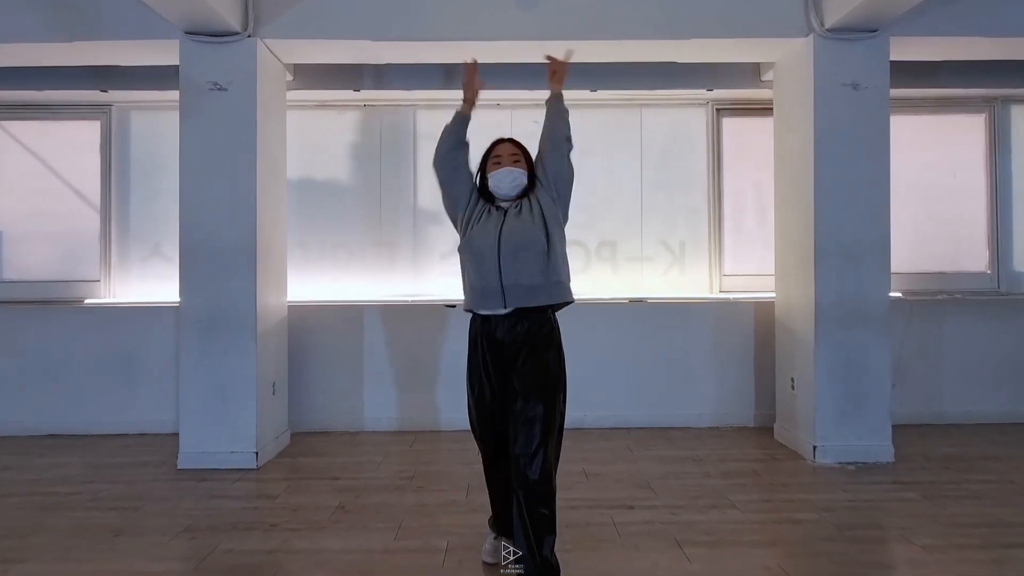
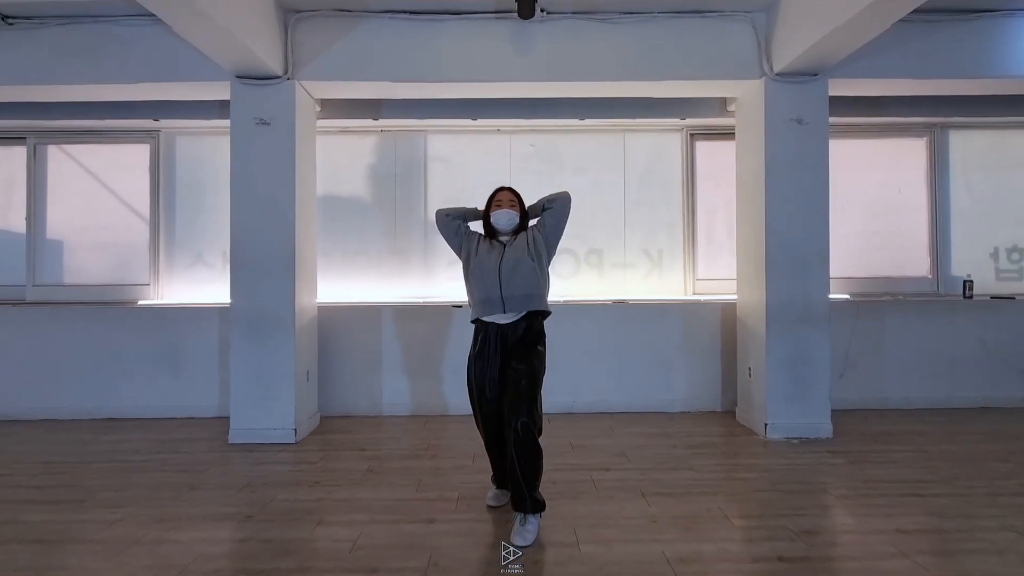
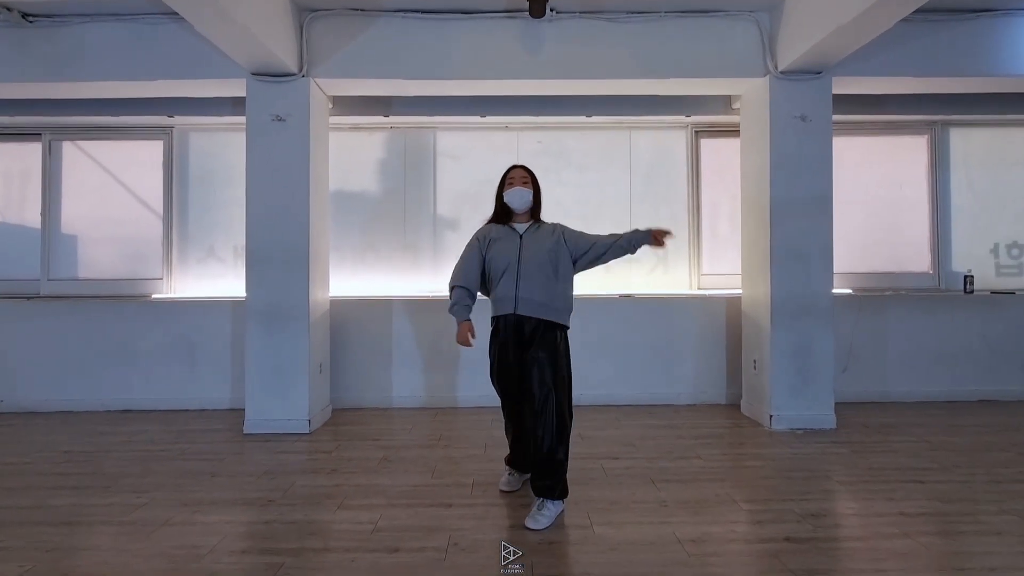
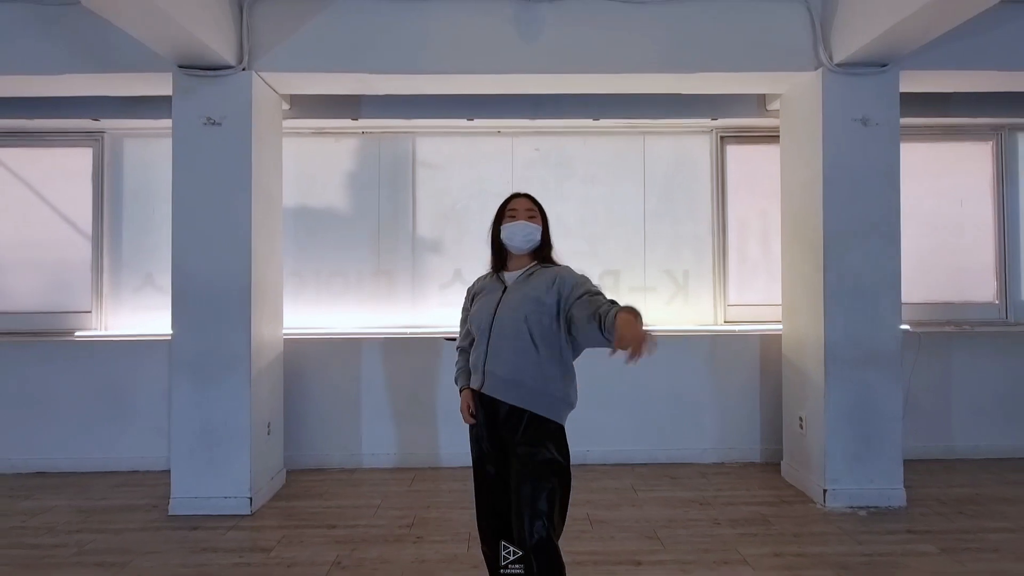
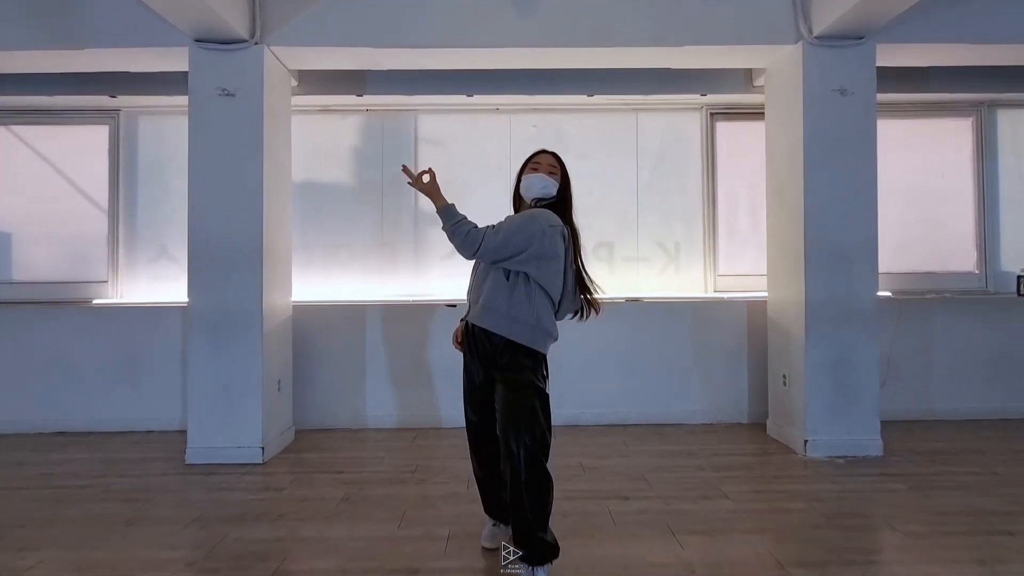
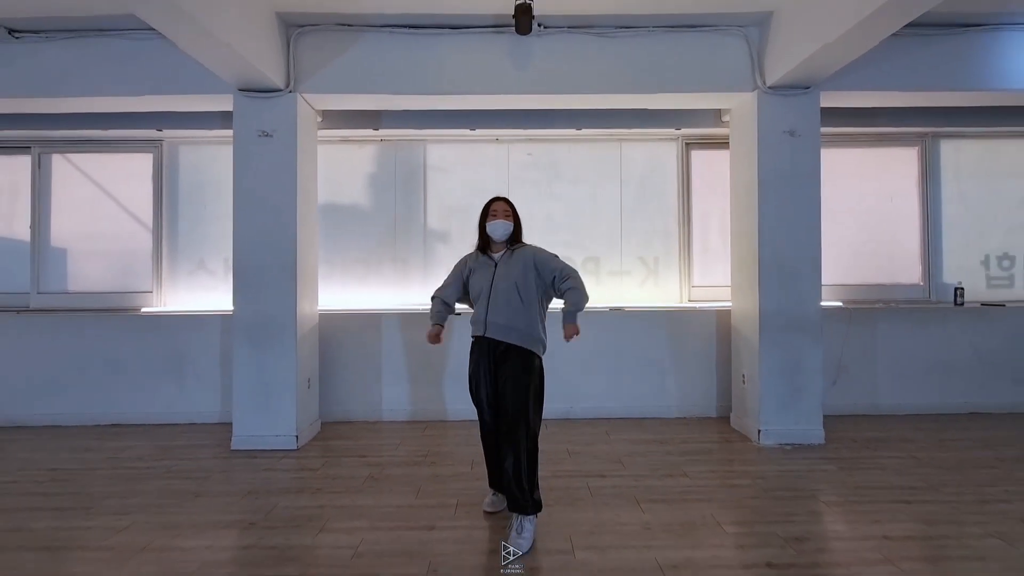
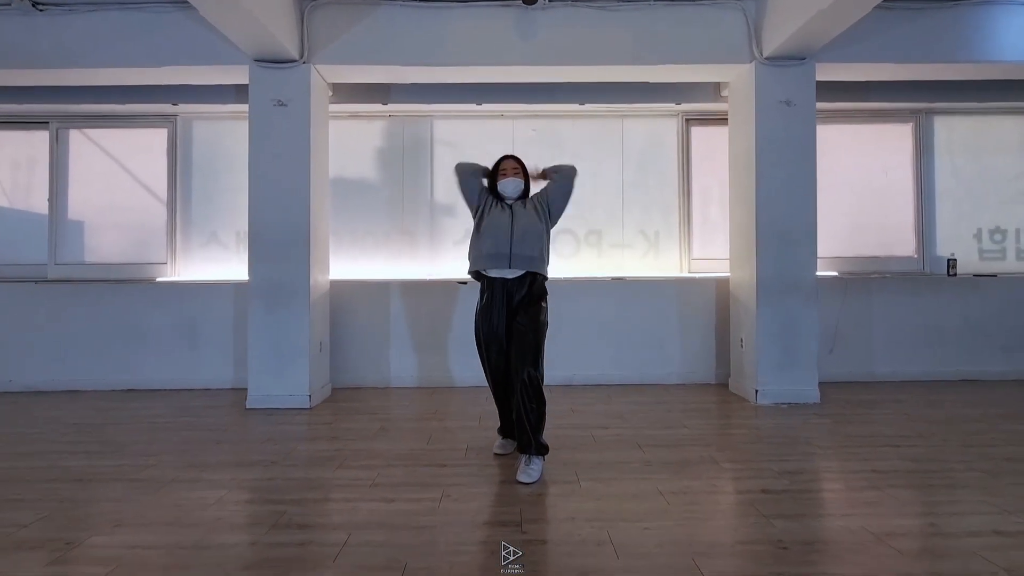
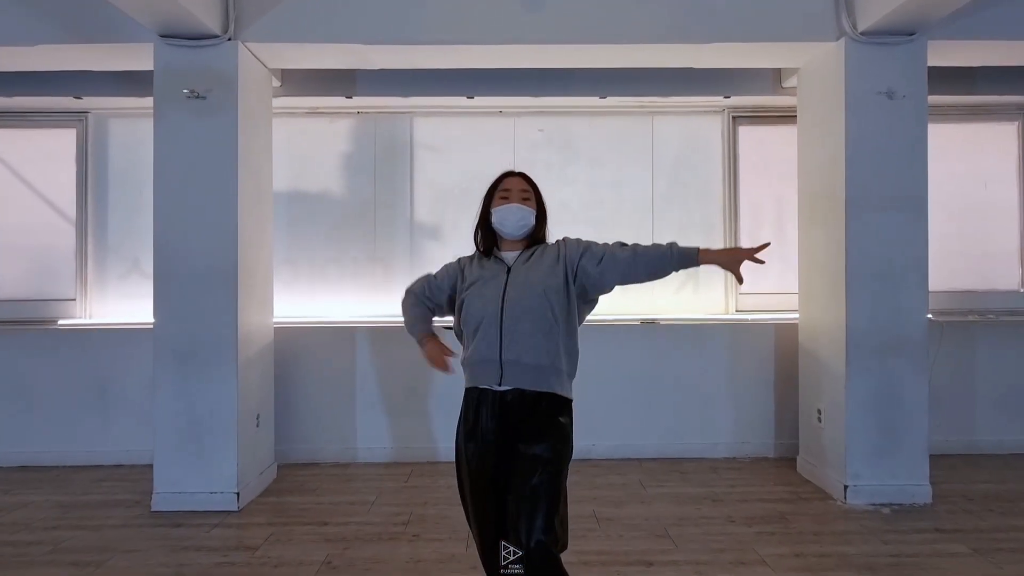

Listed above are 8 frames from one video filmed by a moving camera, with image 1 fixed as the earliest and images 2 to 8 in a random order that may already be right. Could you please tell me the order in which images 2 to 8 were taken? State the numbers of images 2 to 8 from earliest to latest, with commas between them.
8, 2, 7, 5, 4, 6, 3
